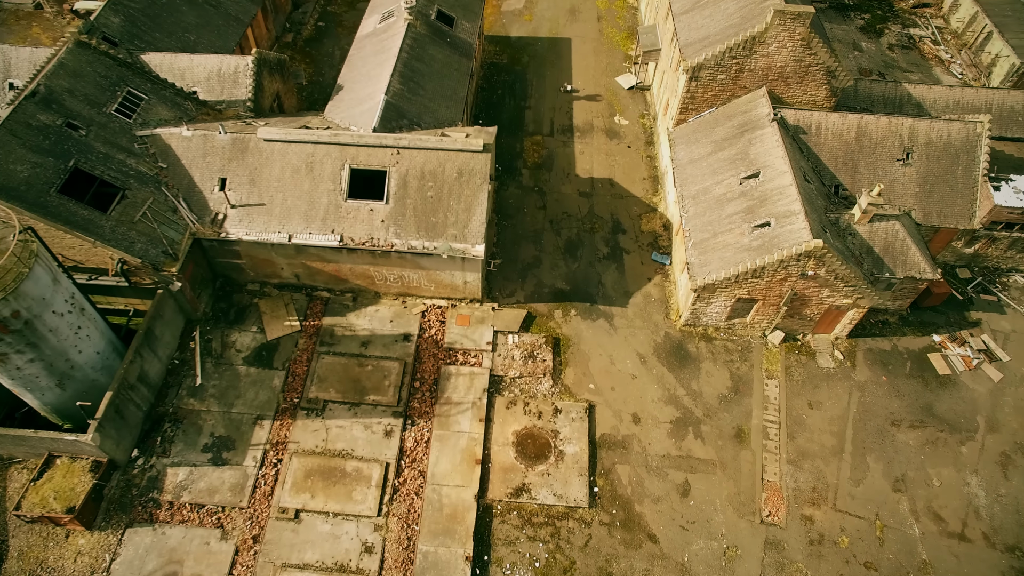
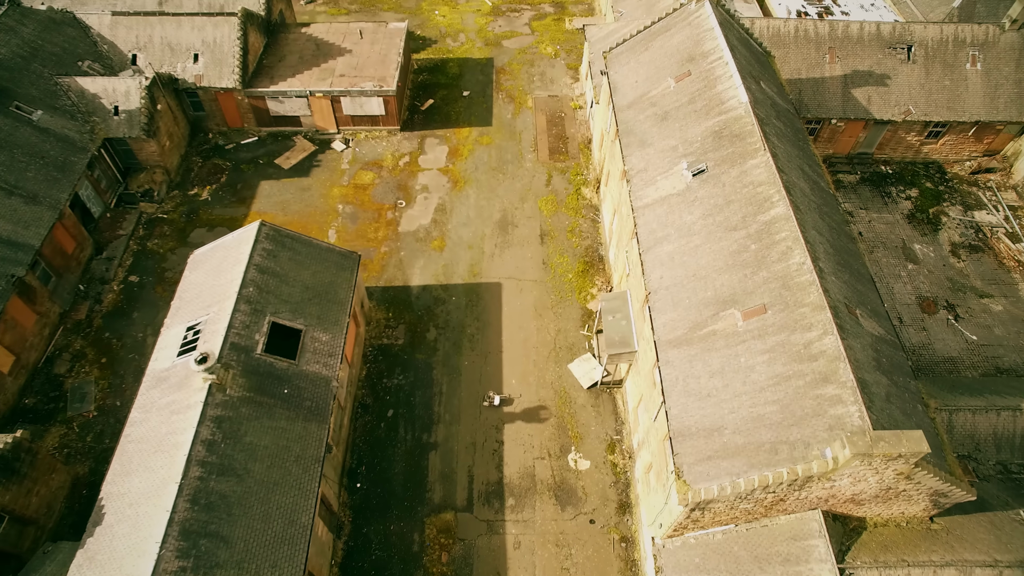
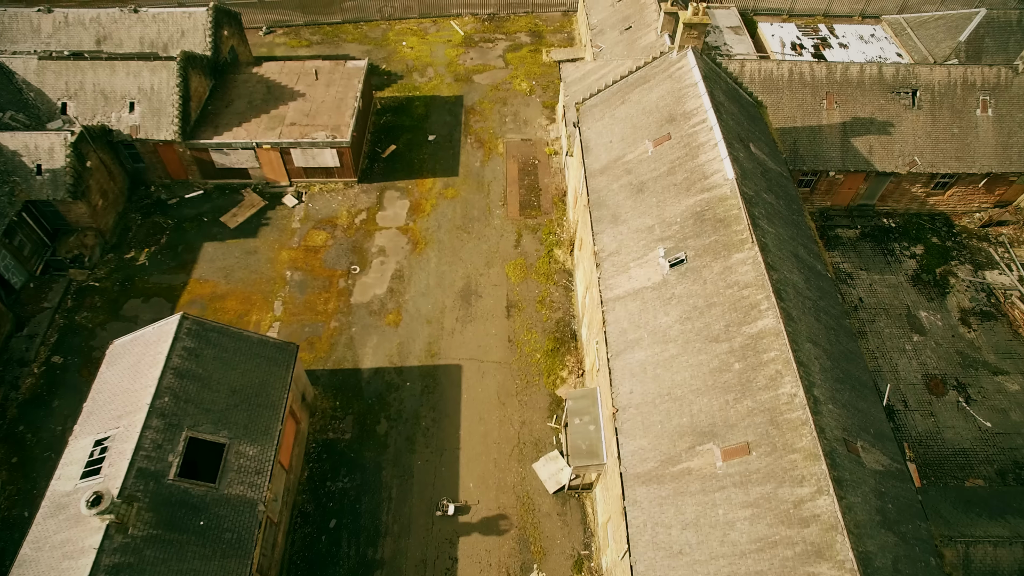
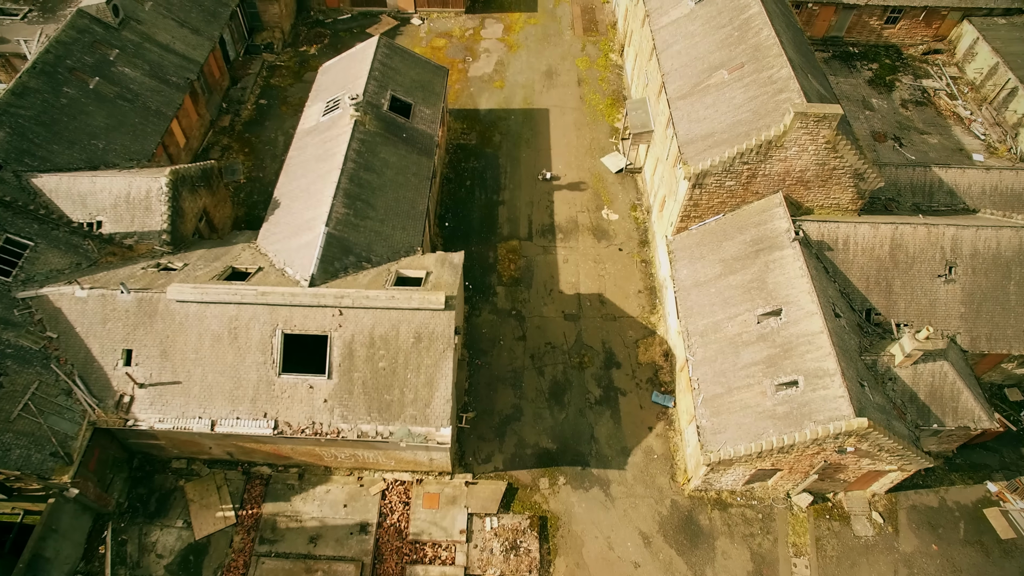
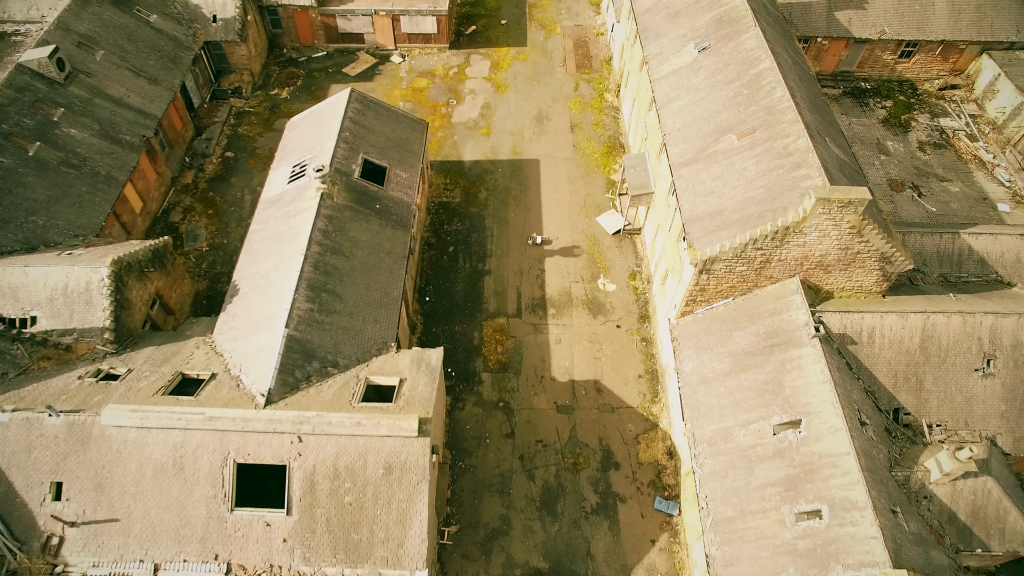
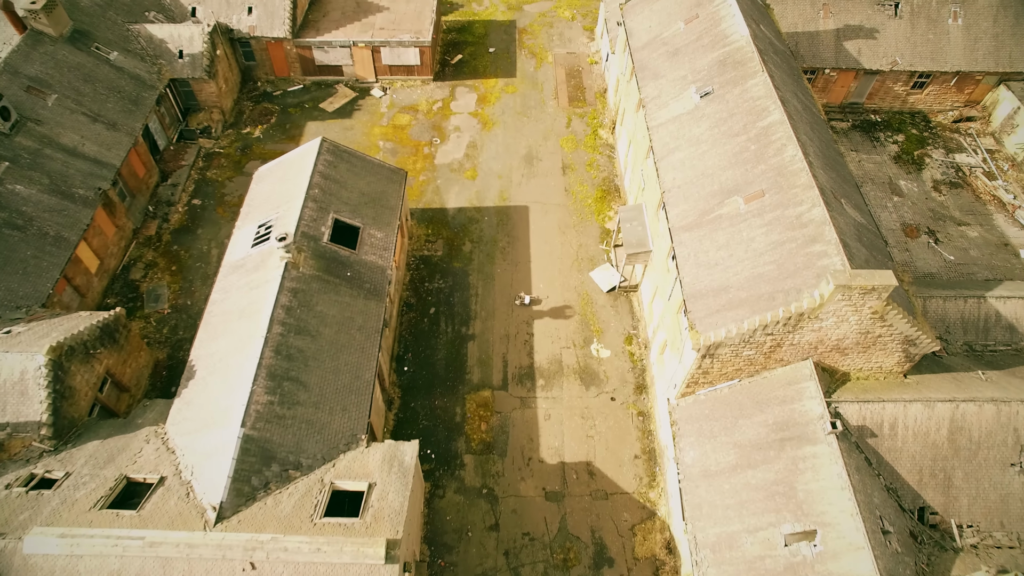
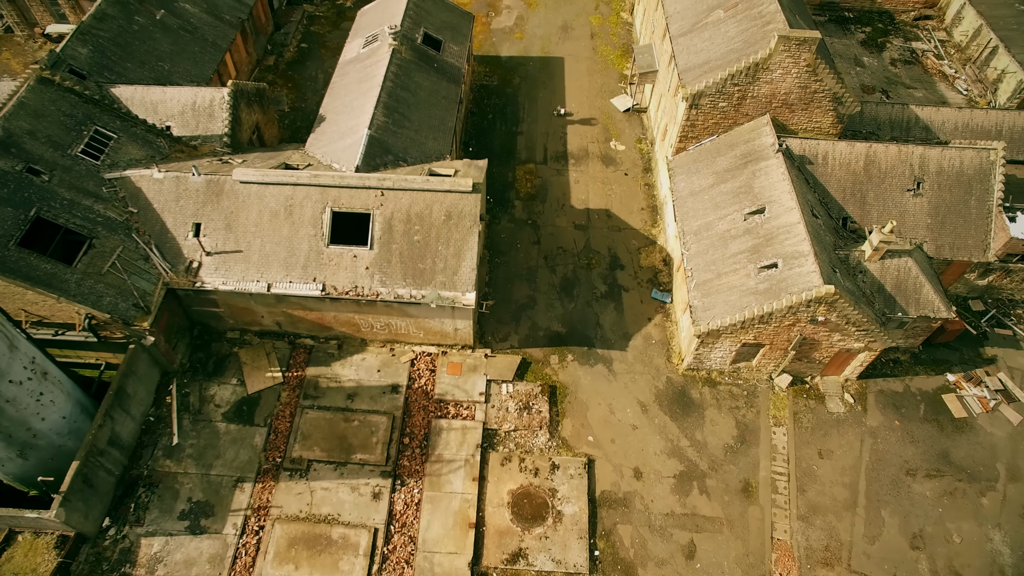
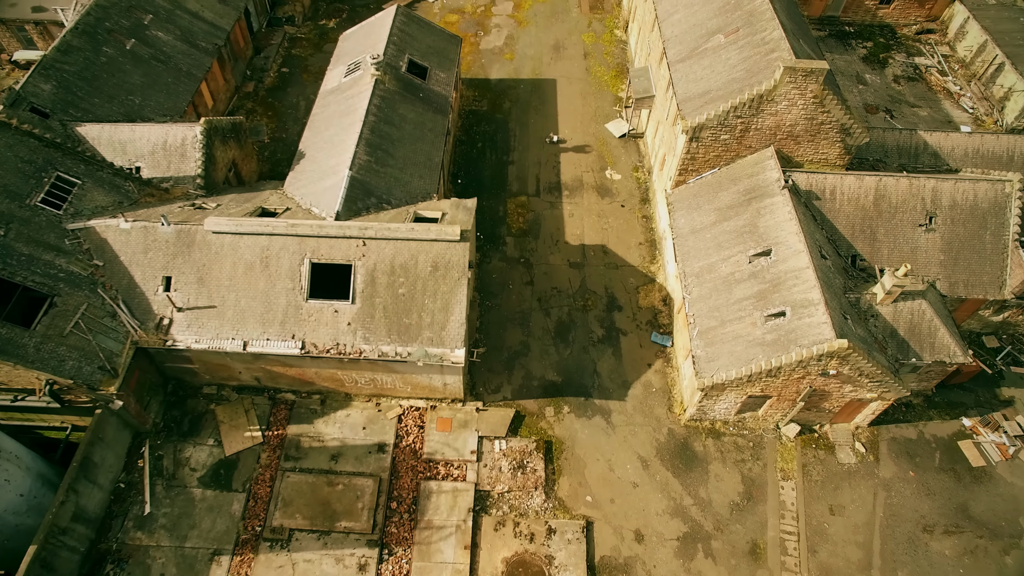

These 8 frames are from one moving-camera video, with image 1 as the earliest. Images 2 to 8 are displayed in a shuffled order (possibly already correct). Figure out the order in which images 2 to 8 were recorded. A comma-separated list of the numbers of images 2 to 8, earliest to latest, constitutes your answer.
7, 8, 4, 5, 6, 2, 3
